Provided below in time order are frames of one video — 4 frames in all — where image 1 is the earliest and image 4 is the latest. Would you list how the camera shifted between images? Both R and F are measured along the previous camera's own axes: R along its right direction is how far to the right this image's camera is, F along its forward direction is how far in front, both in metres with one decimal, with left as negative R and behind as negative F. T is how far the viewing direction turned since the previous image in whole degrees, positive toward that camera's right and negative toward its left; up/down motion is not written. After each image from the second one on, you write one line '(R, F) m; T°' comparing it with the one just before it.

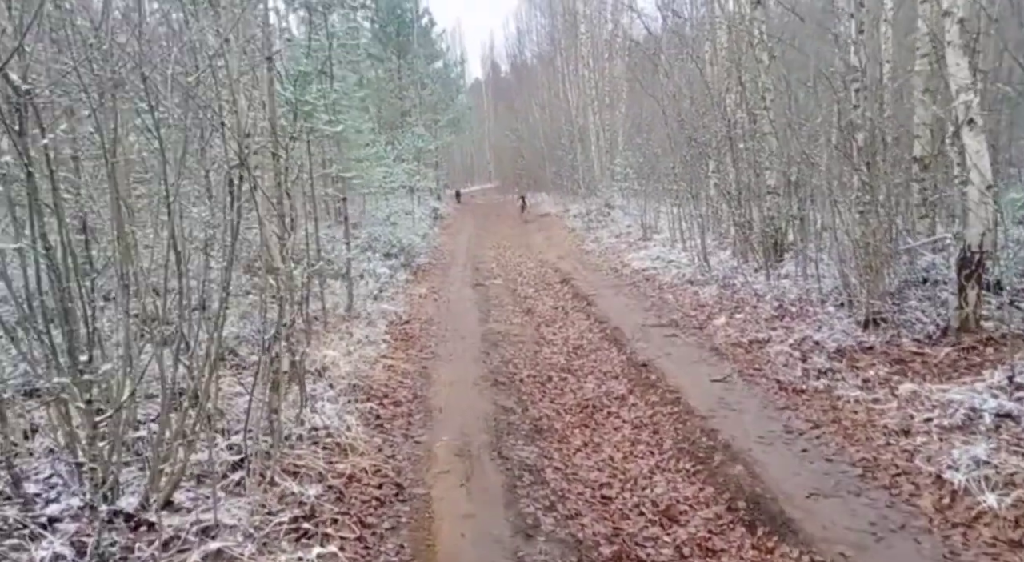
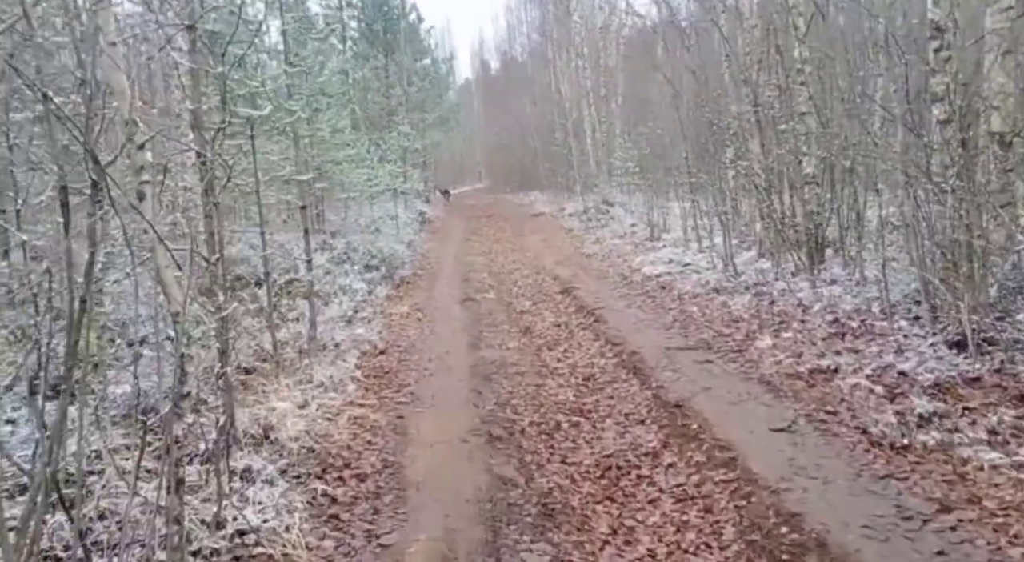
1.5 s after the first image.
(0.0, +2.6) m; 0°
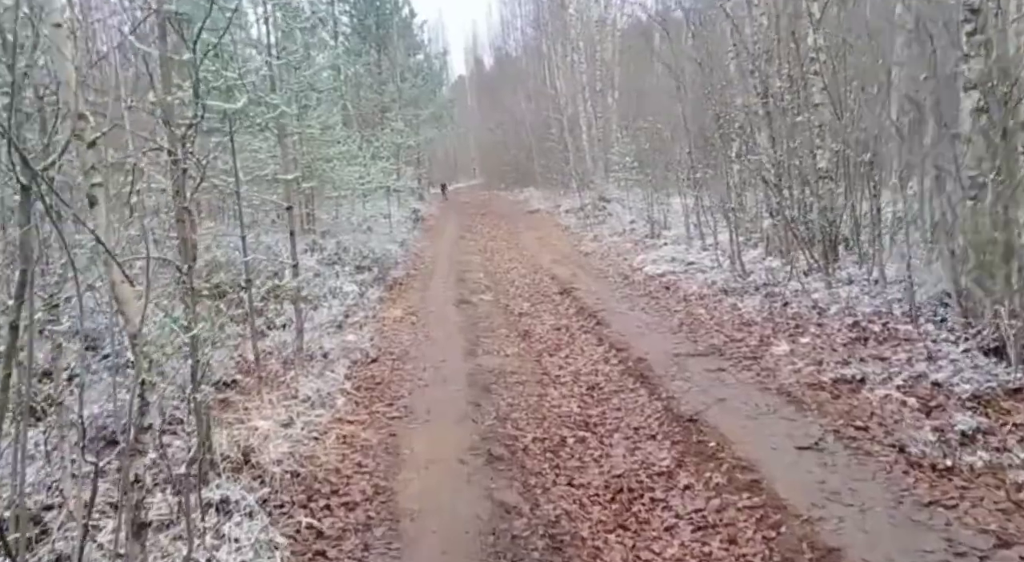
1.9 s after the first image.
(-0.1, +0.7) m; 0°
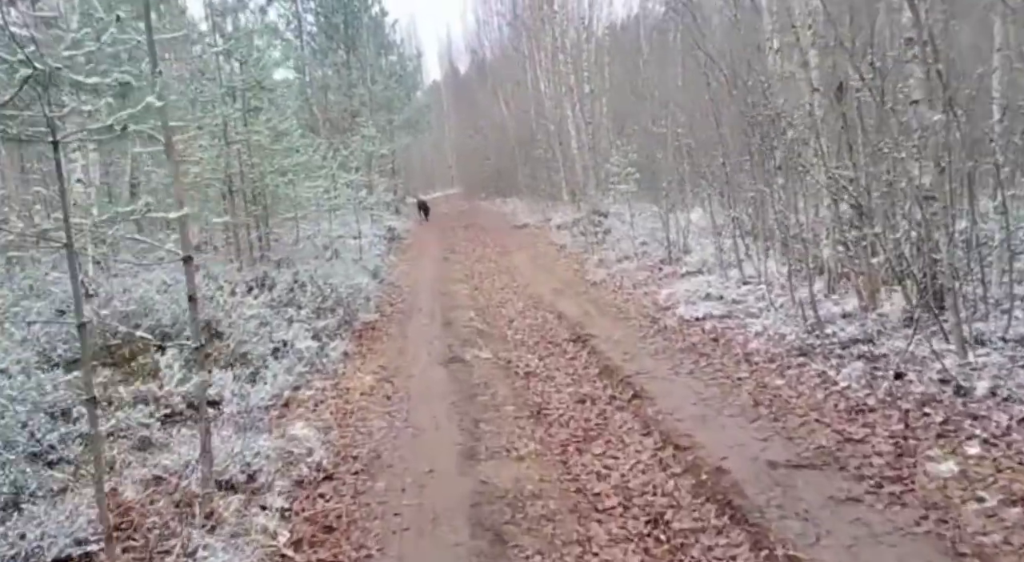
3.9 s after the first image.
(-0.3, +3.8) m; +1°
